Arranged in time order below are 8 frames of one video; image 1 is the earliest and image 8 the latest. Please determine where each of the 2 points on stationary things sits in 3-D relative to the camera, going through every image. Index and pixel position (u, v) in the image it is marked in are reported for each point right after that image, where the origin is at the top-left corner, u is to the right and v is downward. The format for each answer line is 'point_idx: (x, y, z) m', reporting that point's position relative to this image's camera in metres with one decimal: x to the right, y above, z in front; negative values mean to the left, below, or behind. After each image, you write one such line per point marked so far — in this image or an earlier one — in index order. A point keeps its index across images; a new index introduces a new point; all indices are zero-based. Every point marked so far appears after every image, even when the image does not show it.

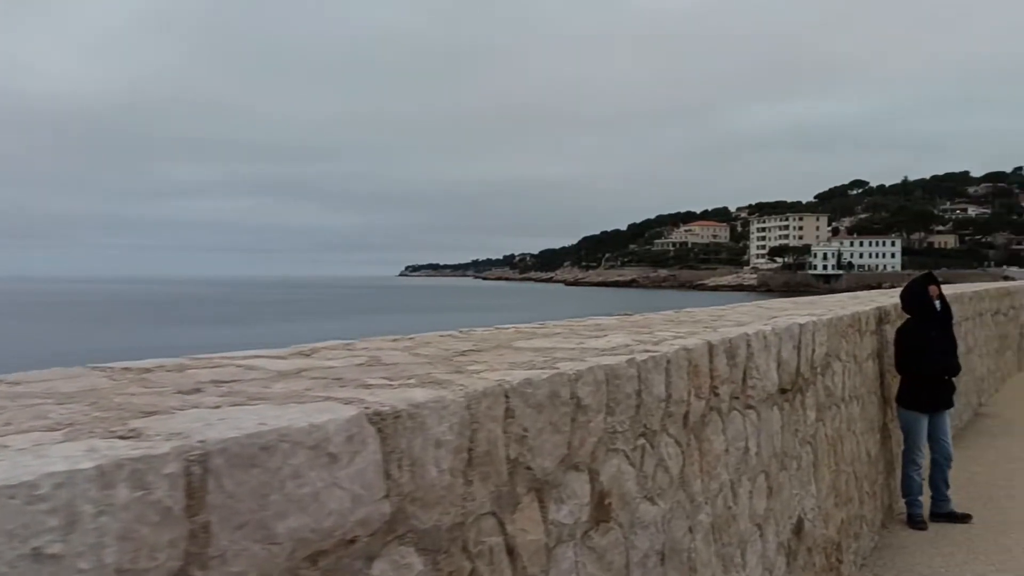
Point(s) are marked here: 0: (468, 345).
0: (-0.1, -0.1, +2.4) m
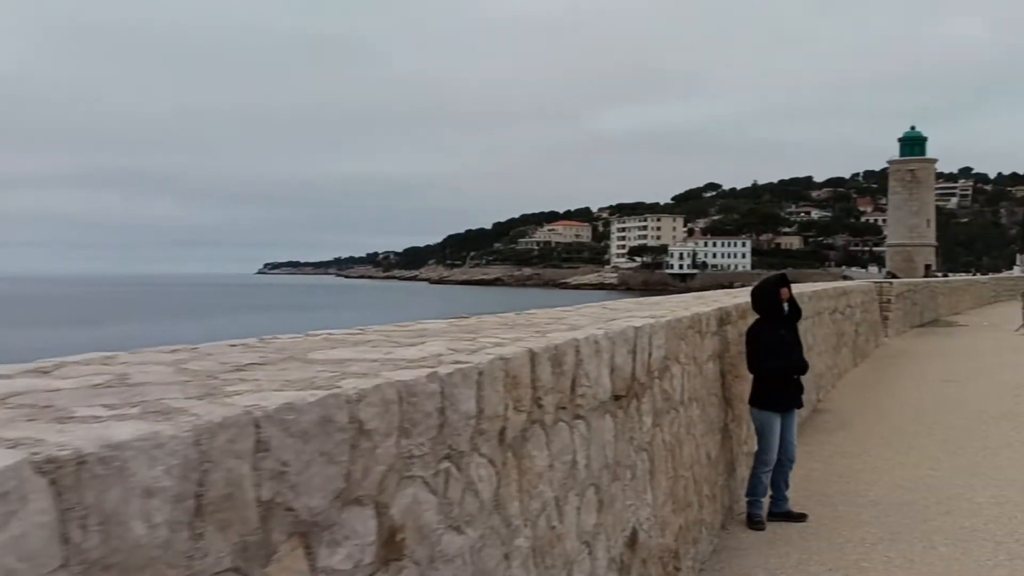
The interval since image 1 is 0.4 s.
0: (-0.6, -0.2, +2.1) m
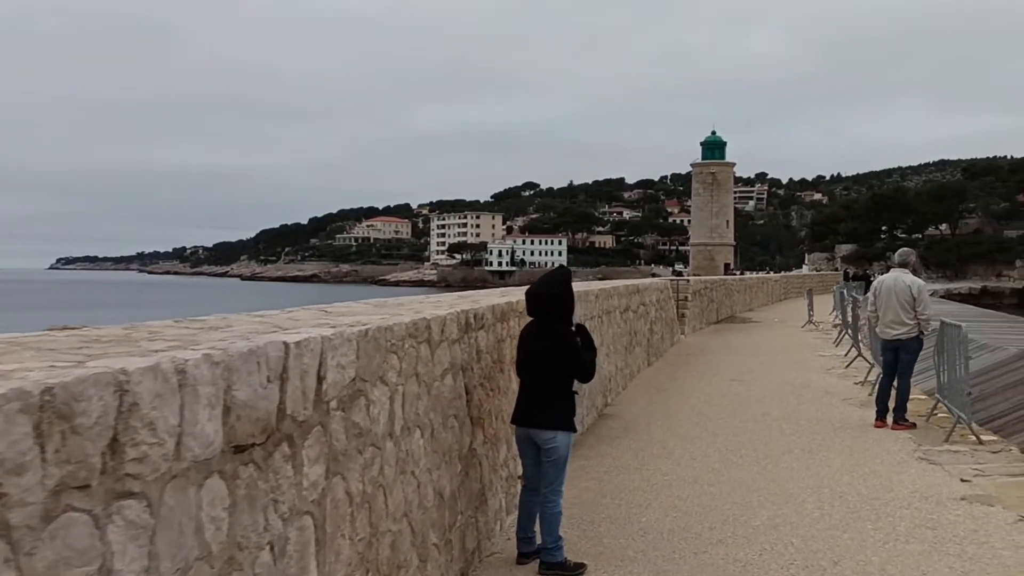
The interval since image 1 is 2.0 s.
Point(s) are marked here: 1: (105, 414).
0: (-1.3, -0.2, +1.0) m
1: (-0.7, -0.2, +1.6) m
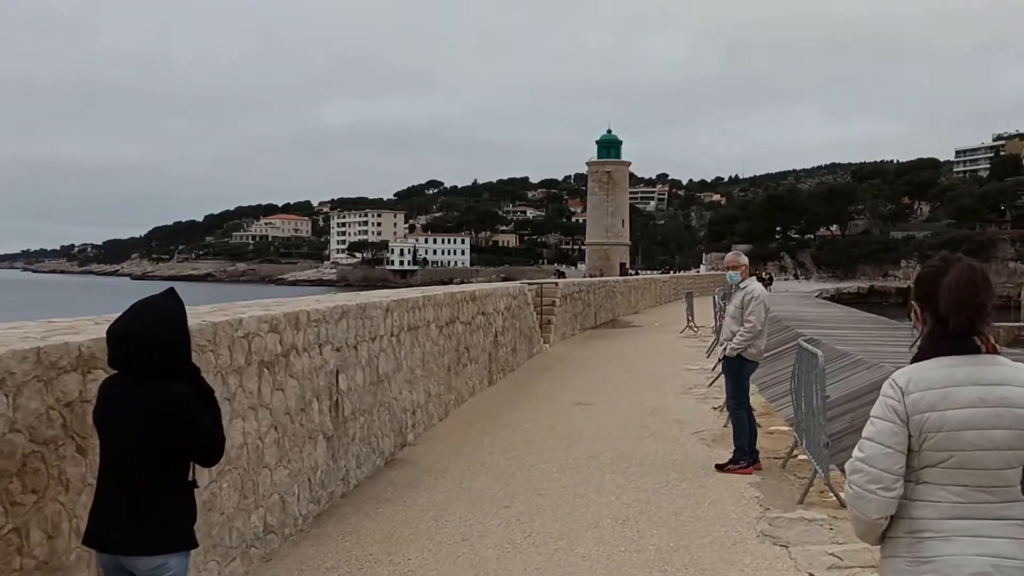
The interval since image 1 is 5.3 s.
0: (-2.3, -0.3, -1.1) m
1: (-1.8, -0.3, -0.4) m
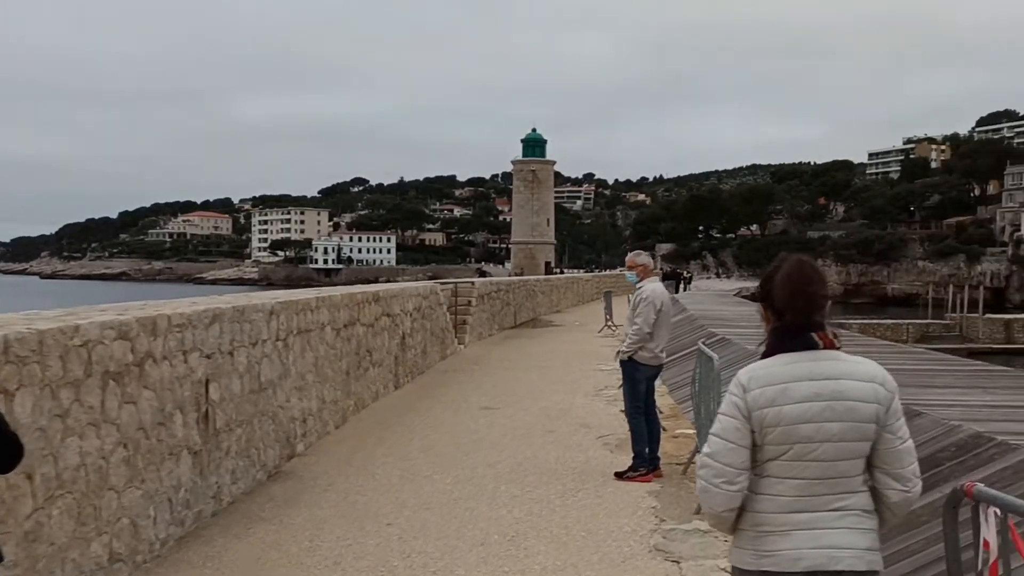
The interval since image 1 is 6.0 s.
0: (-2.5, -0.3, -1.6) m
1: (-2.0, -0.3, -0.9) m
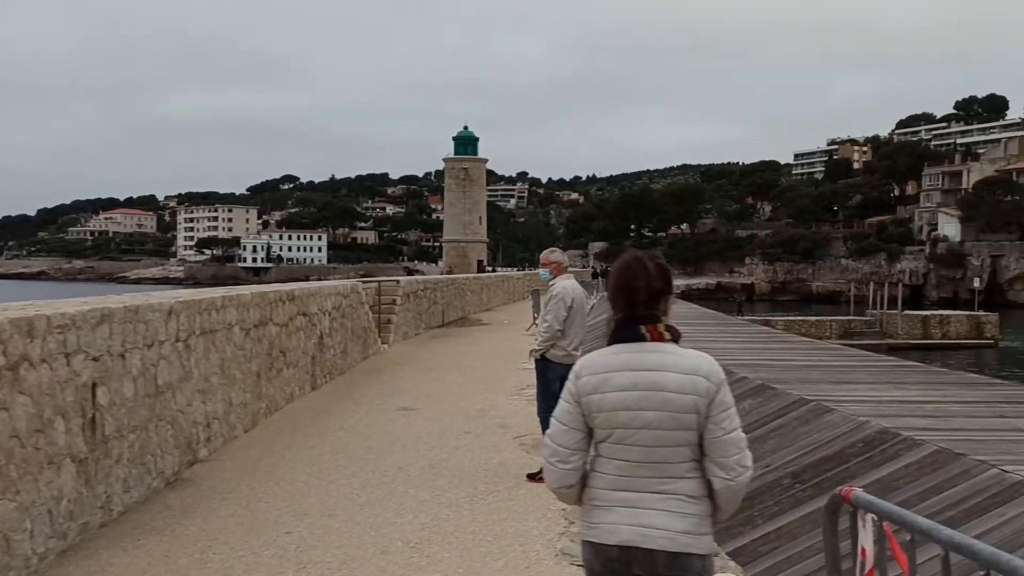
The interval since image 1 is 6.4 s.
0: (-2.5, -0.3, -2.0) m
1: (-2.0, -0.3, -1.2) m
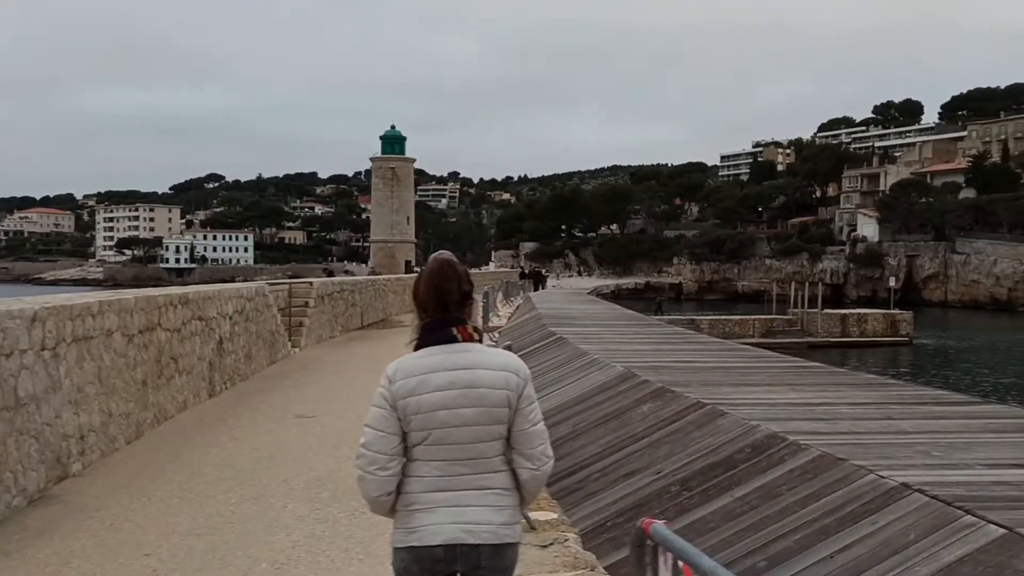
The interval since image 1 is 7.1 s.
0: (-2.6, -0.3, -2.4) m
1: (-2.2, -0.4, -1.5) m
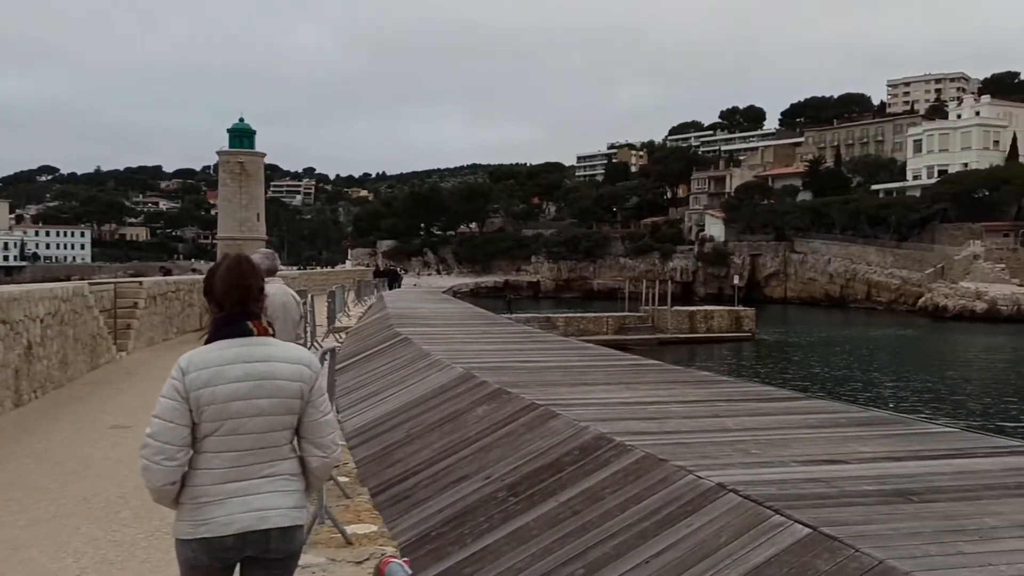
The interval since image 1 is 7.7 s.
0: (-2.4, -0.3, -2.9) m
1: (-2.2, -0.4, -2.1) m
